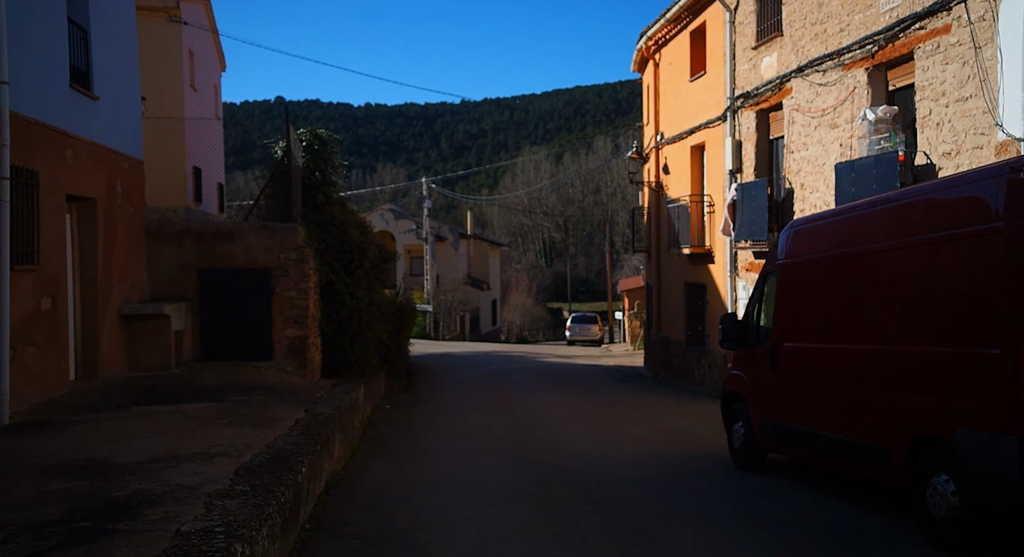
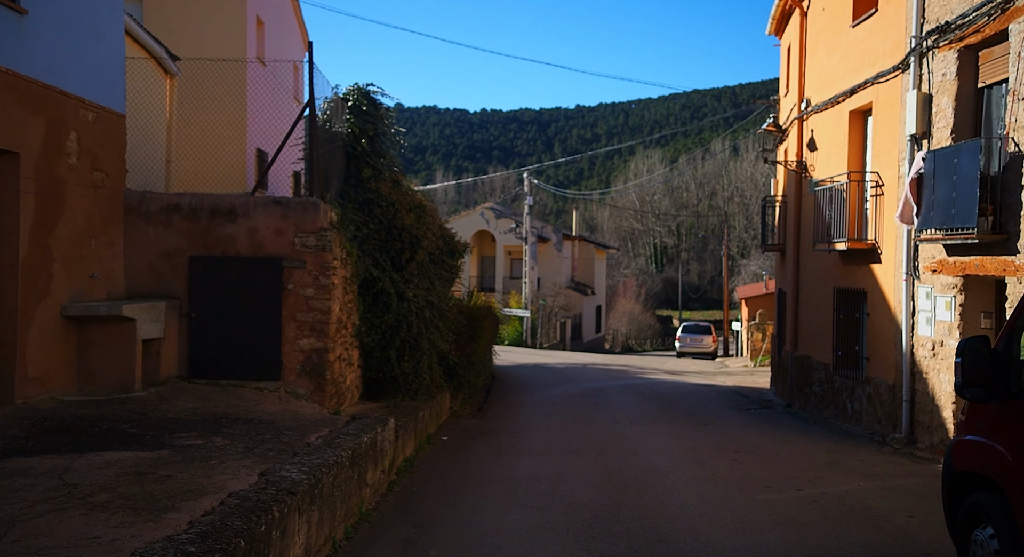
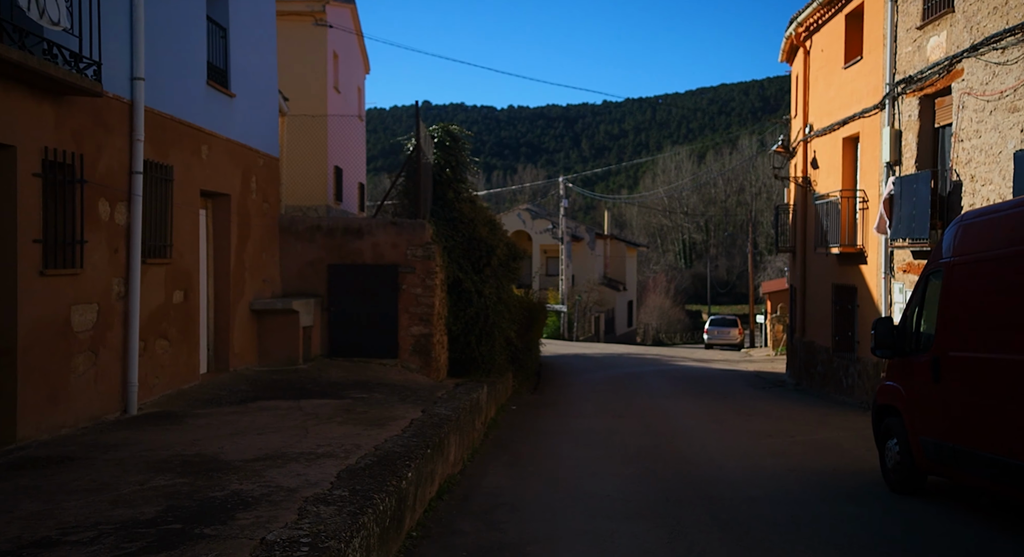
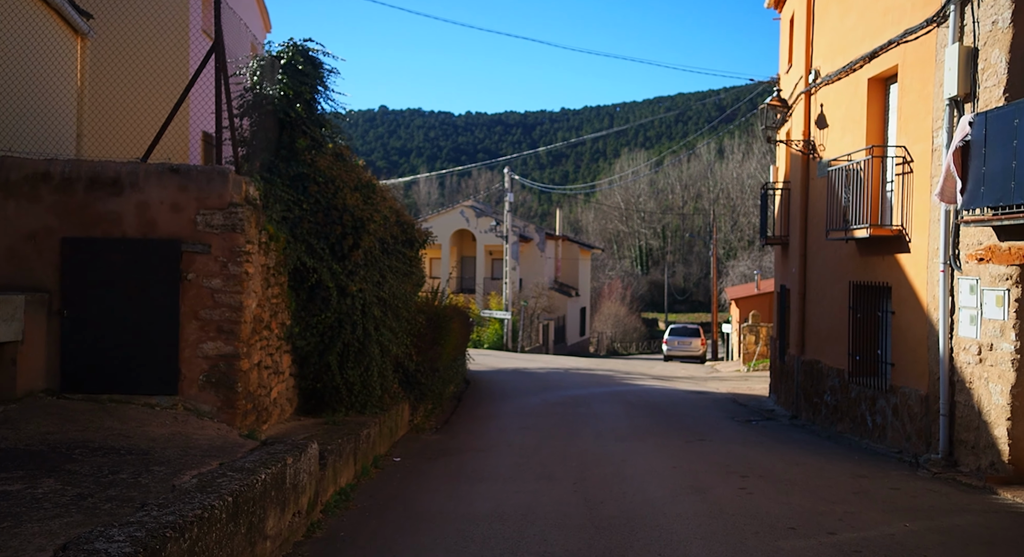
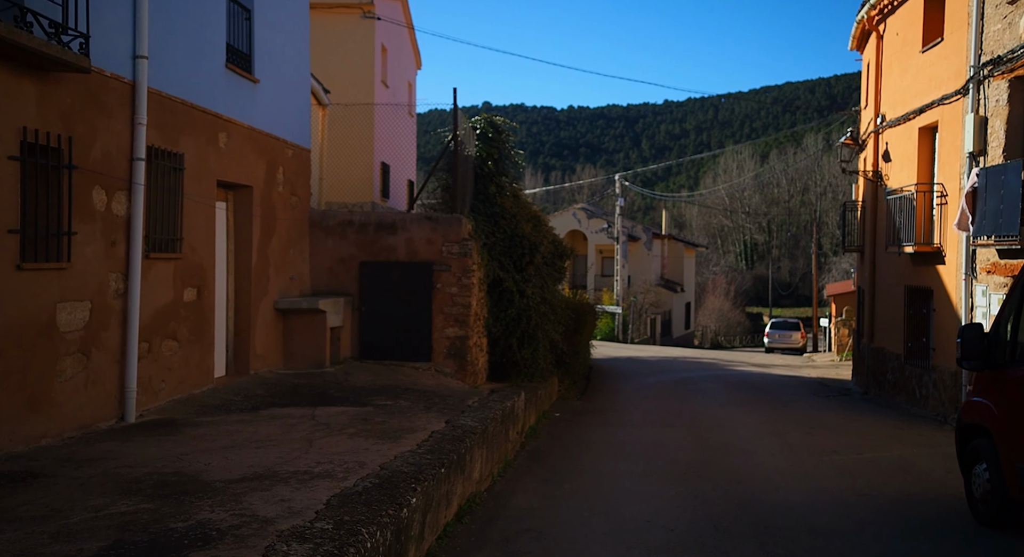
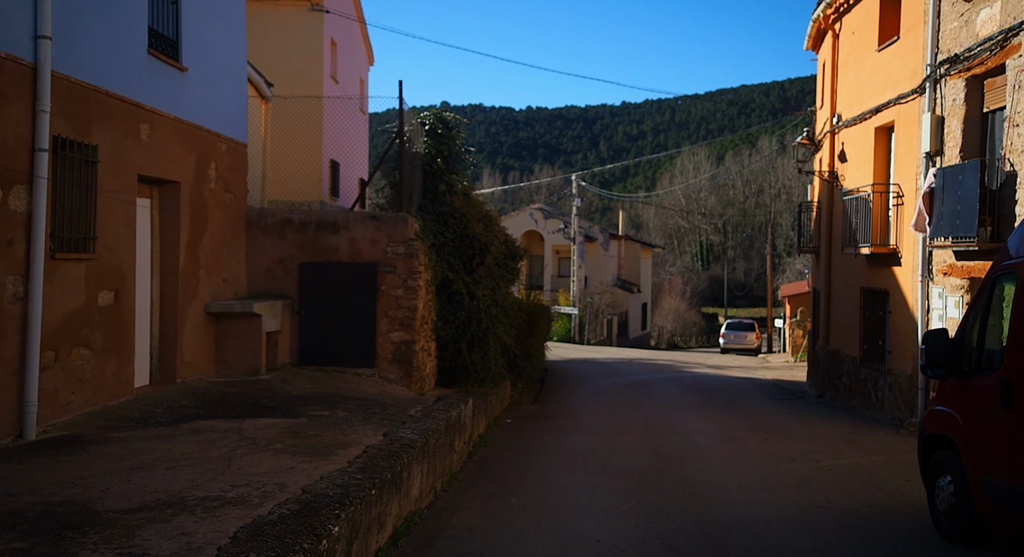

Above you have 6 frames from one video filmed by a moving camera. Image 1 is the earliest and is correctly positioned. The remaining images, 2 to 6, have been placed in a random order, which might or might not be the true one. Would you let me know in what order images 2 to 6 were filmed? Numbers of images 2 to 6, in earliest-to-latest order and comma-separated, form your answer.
3, 5, 6, 2, 4
